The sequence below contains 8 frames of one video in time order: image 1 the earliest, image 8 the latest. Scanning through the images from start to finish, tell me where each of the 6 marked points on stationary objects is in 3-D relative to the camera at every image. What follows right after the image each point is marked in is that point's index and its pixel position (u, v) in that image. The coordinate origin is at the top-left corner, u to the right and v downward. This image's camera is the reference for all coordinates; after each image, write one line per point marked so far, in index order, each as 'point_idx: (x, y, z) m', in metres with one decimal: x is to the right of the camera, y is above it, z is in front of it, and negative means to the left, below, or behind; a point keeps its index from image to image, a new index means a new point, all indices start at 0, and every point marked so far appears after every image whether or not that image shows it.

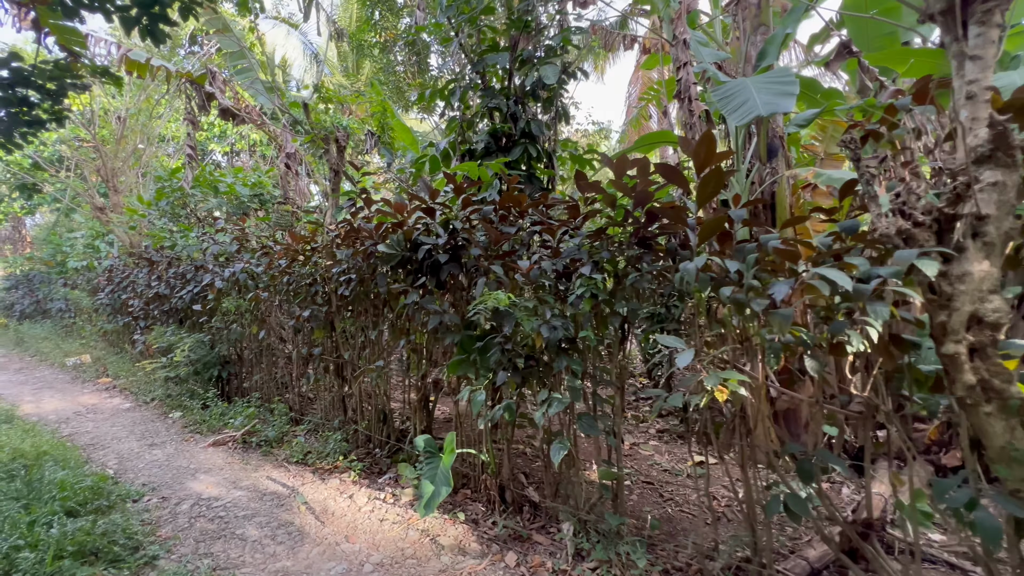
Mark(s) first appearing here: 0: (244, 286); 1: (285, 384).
0: (-2.5, 0.0, +4.2) m
1: (-2.1, -0.9, +4.1) m
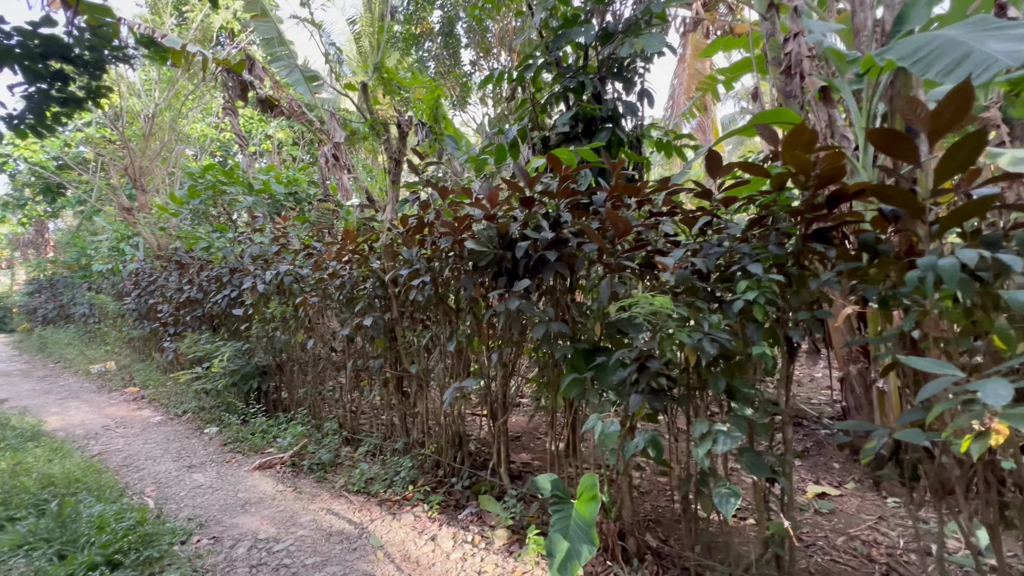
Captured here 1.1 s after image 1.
0: (-1.9, 0.0, +3.9) m
1: (-1.4, -0.9, +3.7) m
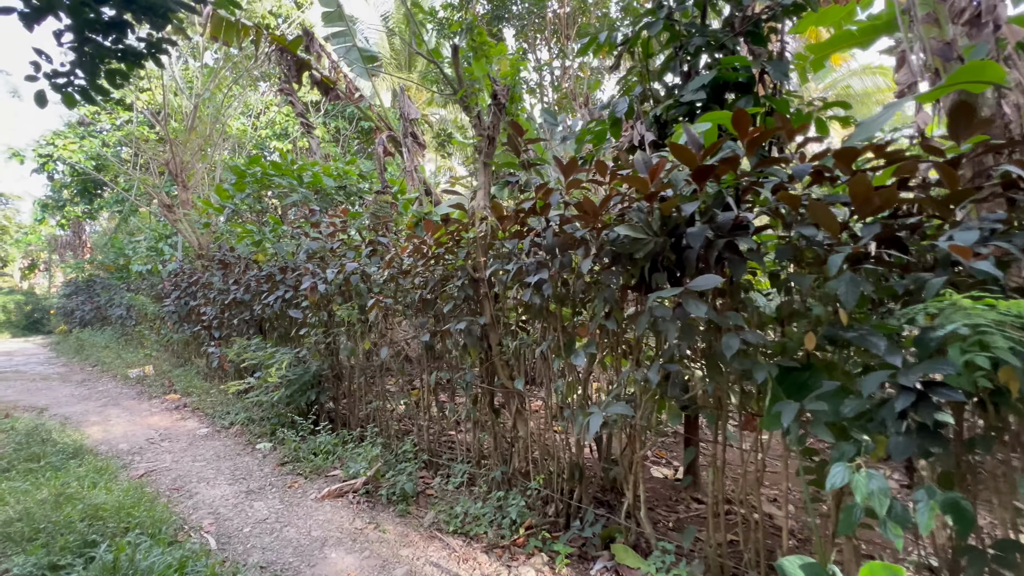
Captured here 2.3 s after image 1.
0: (-1.2, 0.0, +3.4) m
1: (-0.7, -0.9, +3.2) m
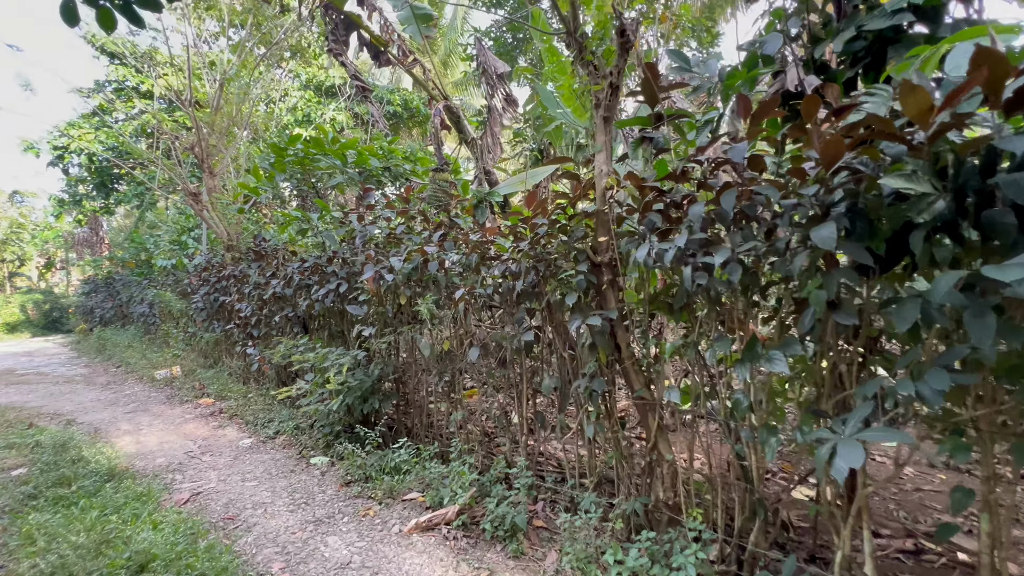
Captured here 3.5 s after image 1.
0: (-0.6, 0.0, +2.9) m
1: (-0.1, -0.9, +2.7) m
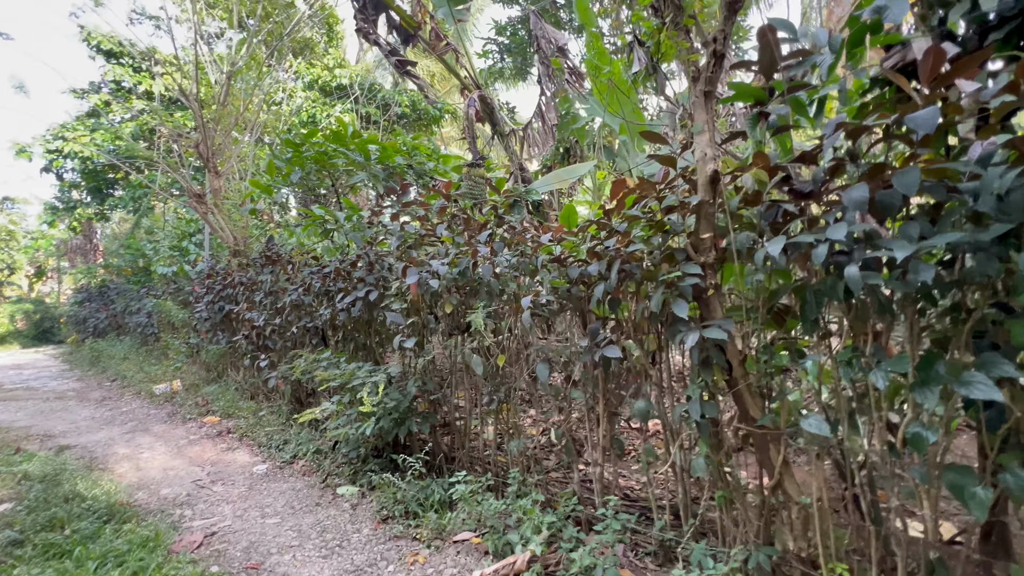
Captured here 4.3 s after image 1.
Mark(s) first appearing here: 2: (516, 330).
0: (-0.2, 0.0, +2.6) m
1: (+0.3, -0.9, +2.3) m
2: (0.0, -0.2, +2.5) m
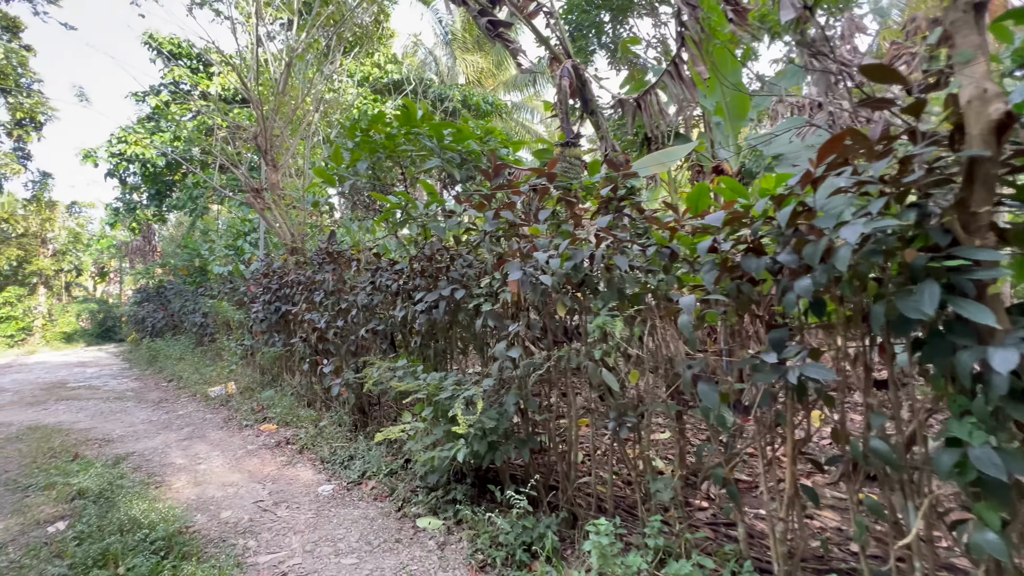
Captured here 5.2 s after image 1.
0: (+0.4, 0.0, +2.1) m
1: (+0.9, -0.9, +1.8) m
2: (+0.6, -0.2, +2.0) m
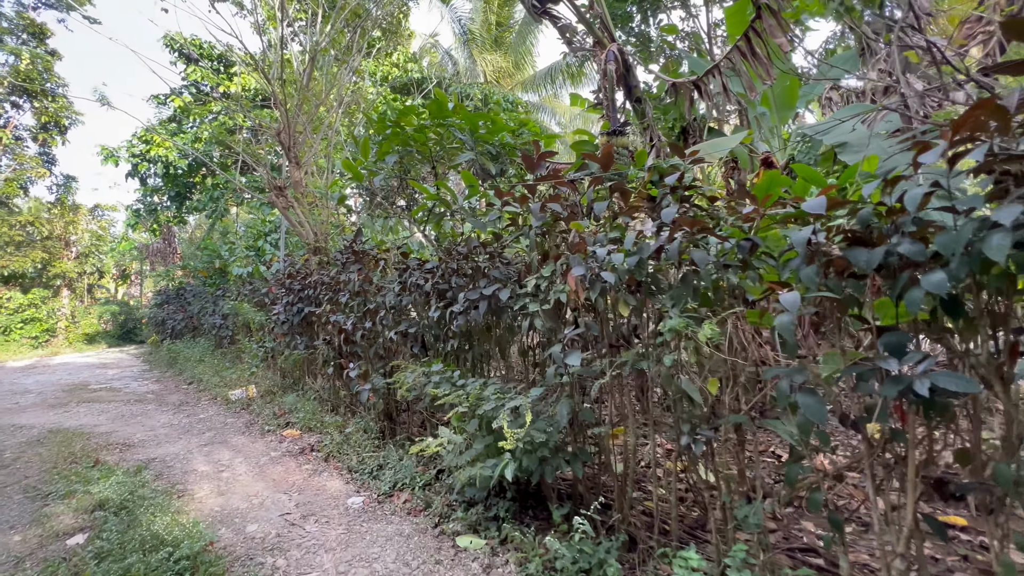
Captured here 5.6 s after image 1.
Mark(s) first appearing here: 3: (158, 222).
0: (+0.6, 0.0, +1.9) m
1: (+1.1, -0.9, +1.6) m
2: (+0.9, -0.2, +1.7) m
3: (-8.5, +1.6, +10.6) m
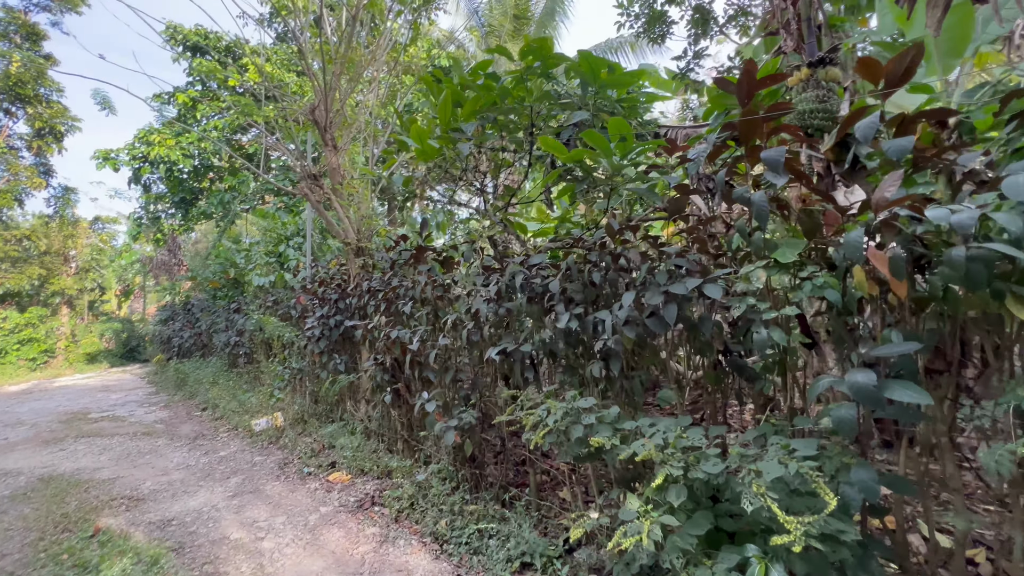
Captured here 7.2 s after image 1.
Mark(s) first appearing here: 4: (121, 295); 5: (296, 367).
0: (+1.4, +0.1, +1.0) m
1: (+1.8, -0.8, +0.7) m
2: (+1.6, -0.2, +0.9) m
3: (-7.7, +1.3, +9.8) m
4: (-14.8, -0.2, +16.7) m
5: (-2.3, -0.8, +4.7) m
